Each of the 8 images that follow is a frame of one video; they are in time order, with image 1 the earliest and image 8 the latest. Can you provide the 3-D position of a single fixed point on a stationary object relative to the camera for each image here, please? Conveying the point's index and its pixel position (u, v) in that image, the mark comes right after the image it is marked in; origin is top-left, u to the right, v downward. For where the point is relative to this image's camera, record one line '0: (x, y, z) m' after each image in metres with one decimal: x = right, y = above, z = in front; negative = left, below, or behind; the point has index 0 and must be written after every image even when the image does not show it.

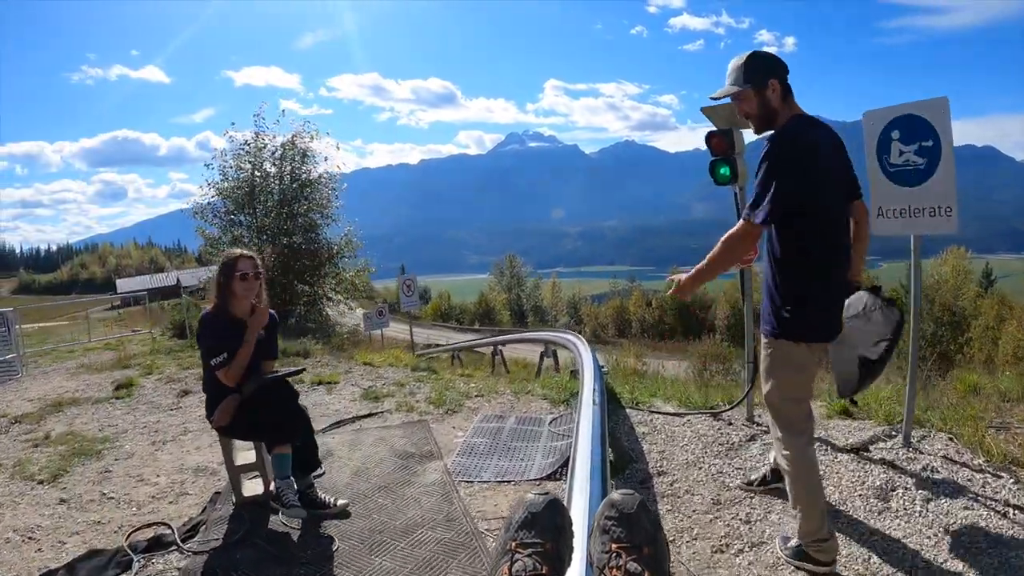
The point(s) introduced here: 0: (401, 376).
0: (-1.5, -1.2, +8.5) m
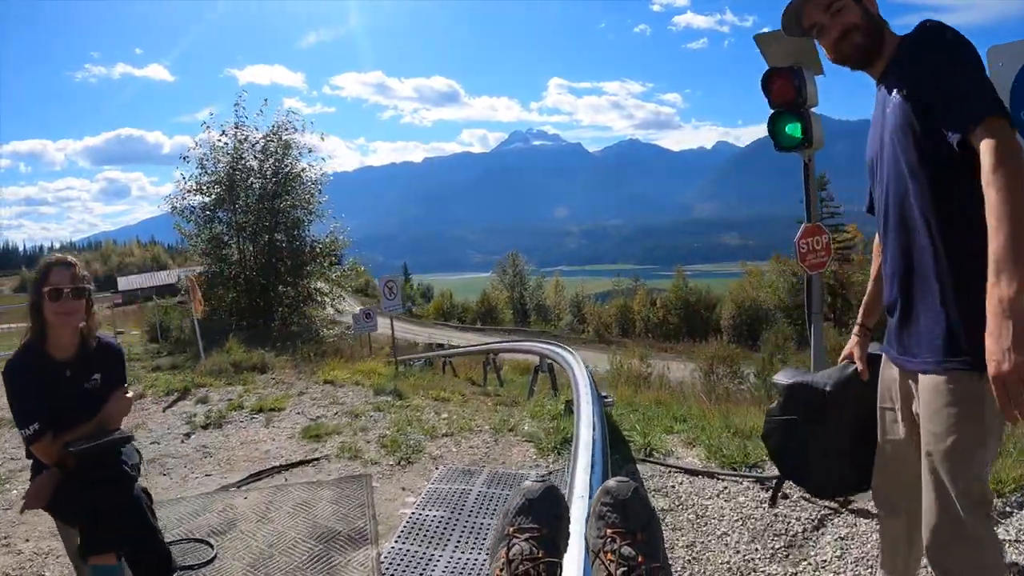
0: (-1.7, -1.3, +7.0) m
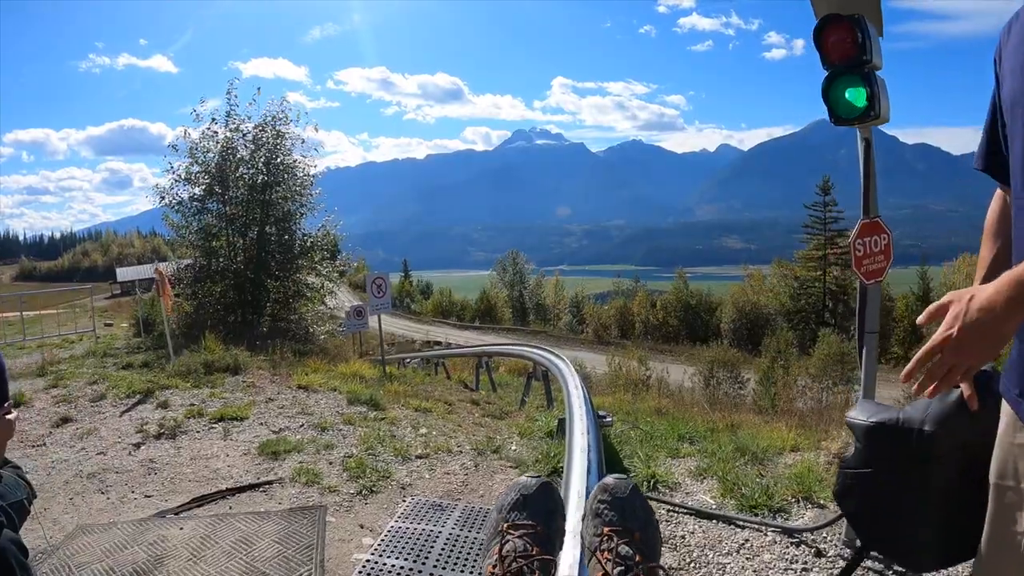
0: (-1.8, -1.3, +6.4) m
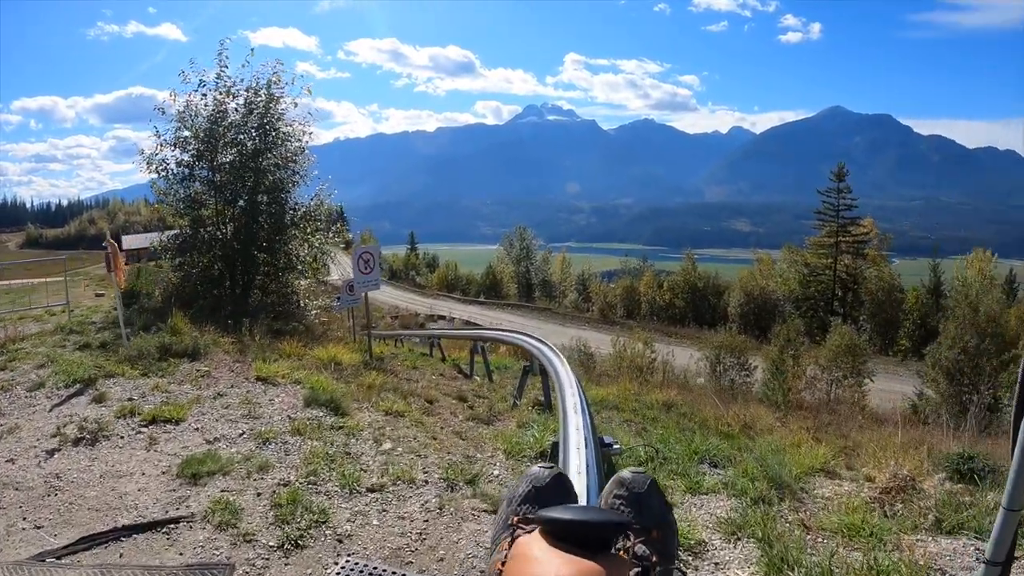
0: (-1.9, -1.1, +5.4) m
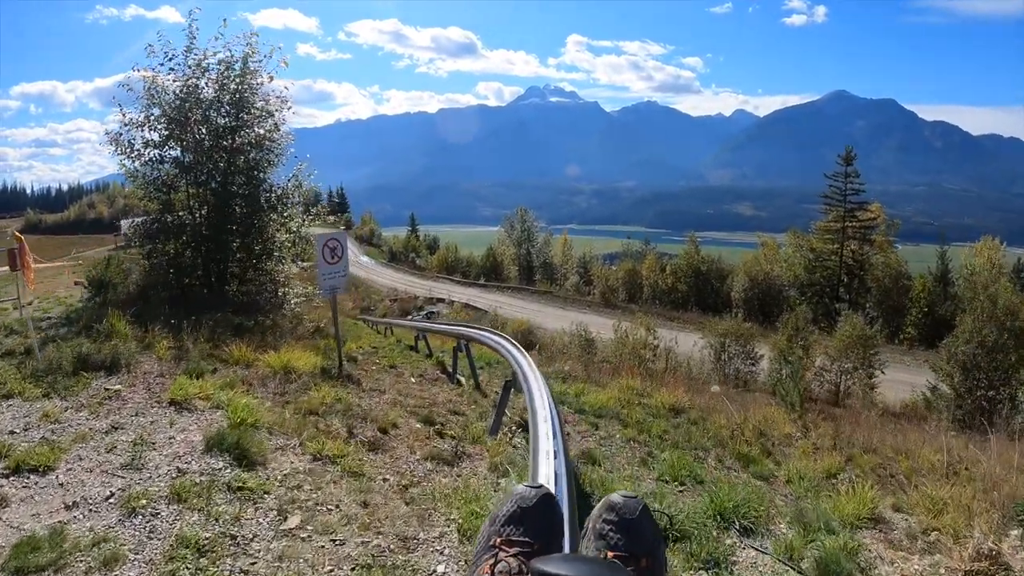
0: (-2.2, -1.2, +4.1) m
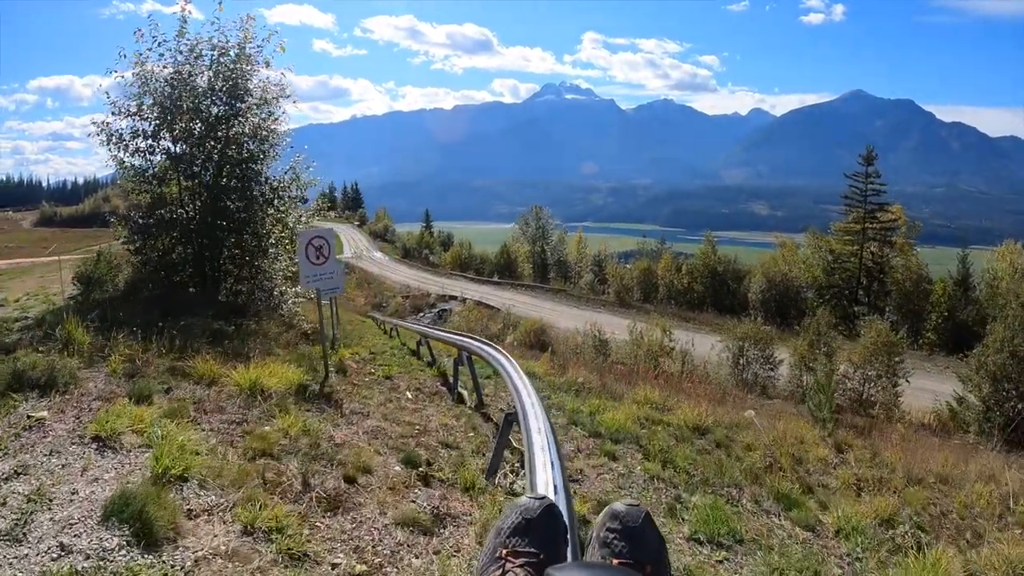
0: (-2.2, -1.3, +3.2) m
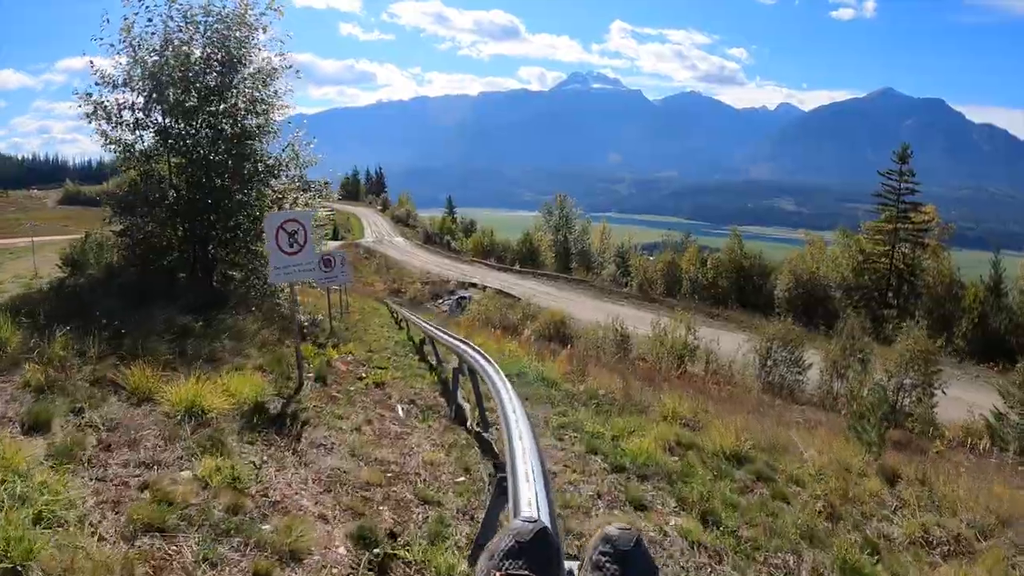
0: (-2.3, -1.3, +1.8) m
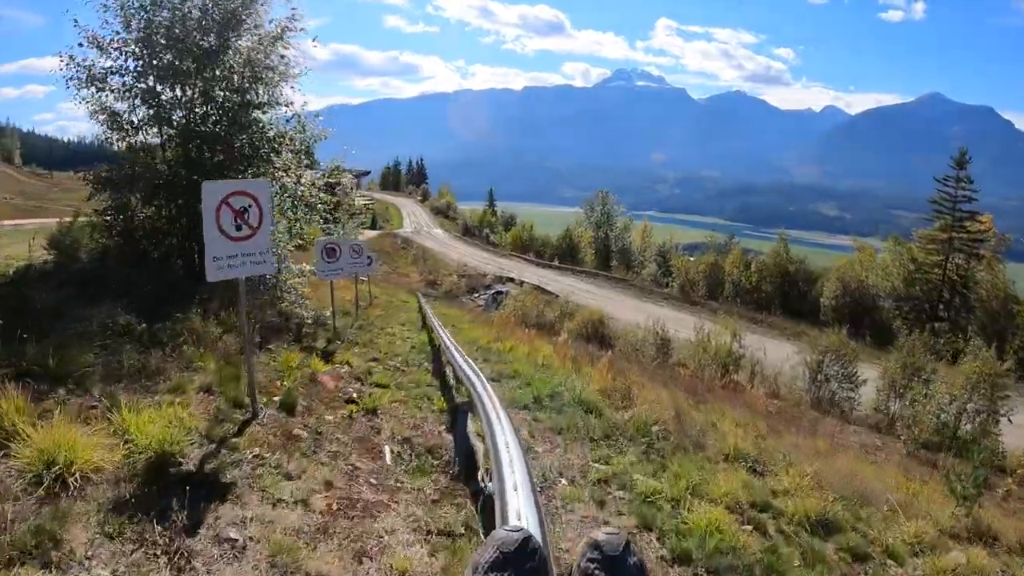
0: (-2.4, -1.3, 0.0) m
